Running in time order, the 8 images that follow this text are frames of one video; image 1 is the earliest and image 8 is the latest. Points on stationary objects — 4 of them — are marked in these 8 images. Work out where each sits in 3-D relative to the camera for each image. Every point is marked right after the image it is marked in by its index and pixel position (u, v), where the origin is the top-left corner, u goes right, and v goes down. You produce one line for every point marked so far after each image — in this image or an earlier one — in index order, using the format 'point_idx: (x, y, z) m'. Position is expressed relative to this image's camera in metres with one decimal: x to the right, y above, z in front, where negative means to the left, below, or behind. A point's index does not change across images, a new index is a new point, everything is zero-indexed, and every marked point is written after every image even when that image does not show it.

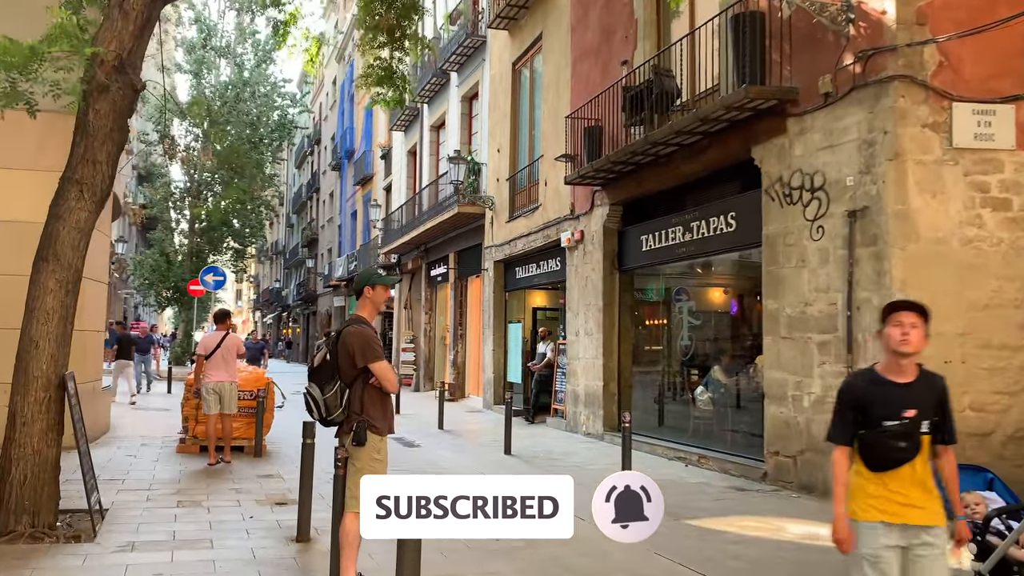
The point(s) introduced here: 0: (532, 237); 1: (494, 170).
0: (+0.3, +0.9, +14.7) m
1: (-0.4, +2.5, +16.8) m
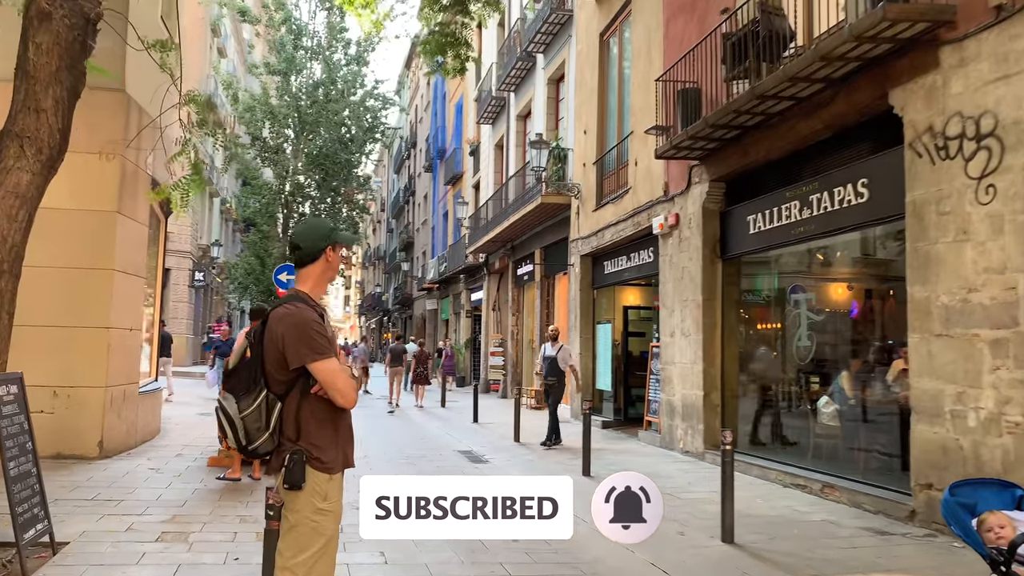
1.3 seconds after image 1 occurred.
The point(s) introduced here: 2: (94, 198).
0: (+1.7, +1.0, +13.0) m
1: (+1.3, +2.6, +15.3) m
2: (-4.3, +0.9, +8.3) m
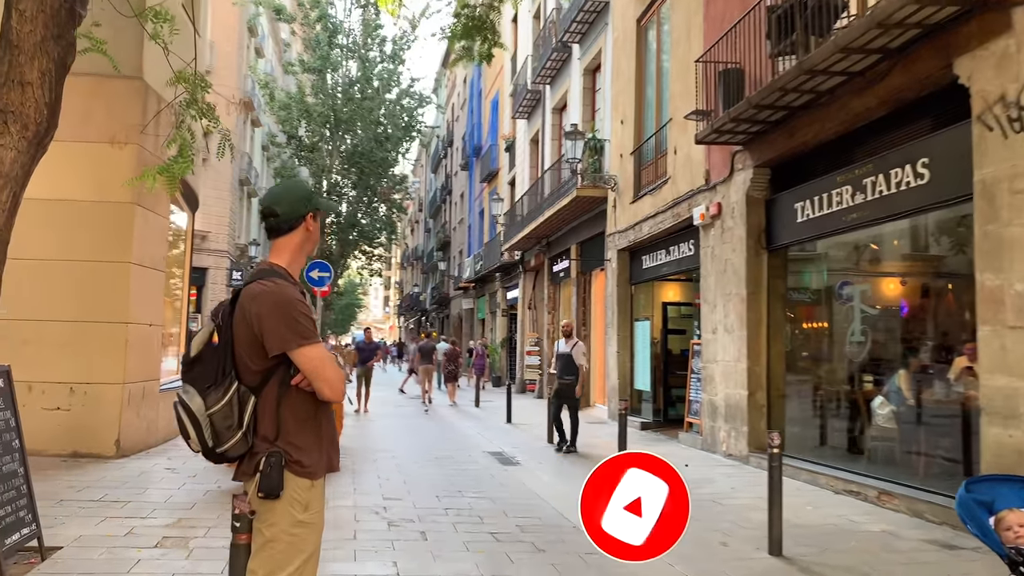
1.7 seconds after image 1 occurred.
0: (+2.3, +1.1, +12.5) m
1: (+1.9, +2.6, +14.8) m
2: (-4.0, +1.0, +8.1) m
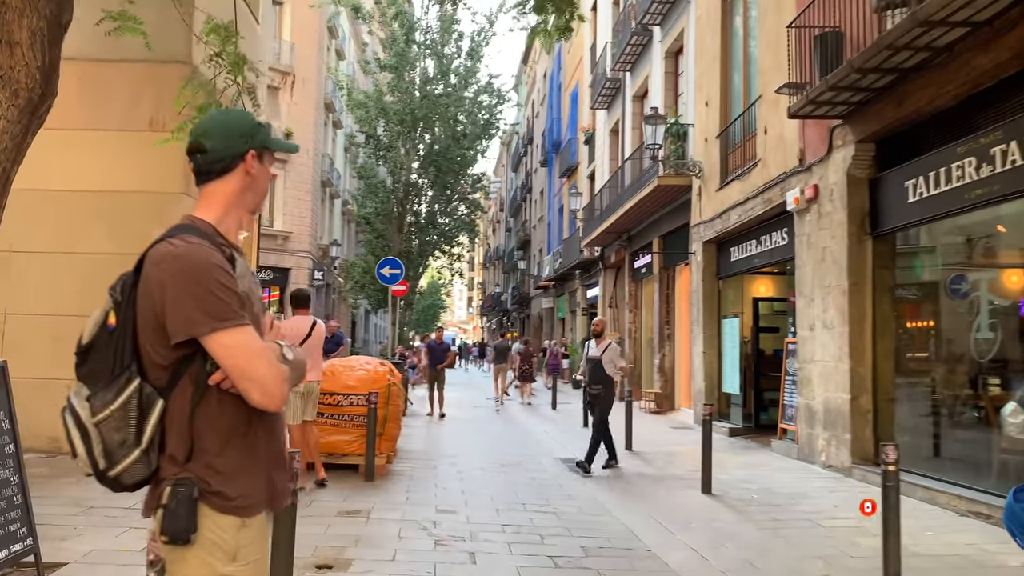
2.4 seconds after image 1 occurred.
0: (+3.3, +1.2, +11.4) m
1: (+3.2, +2.7, +13.8) m
2: (-3.4, +1.1, +7.8) m
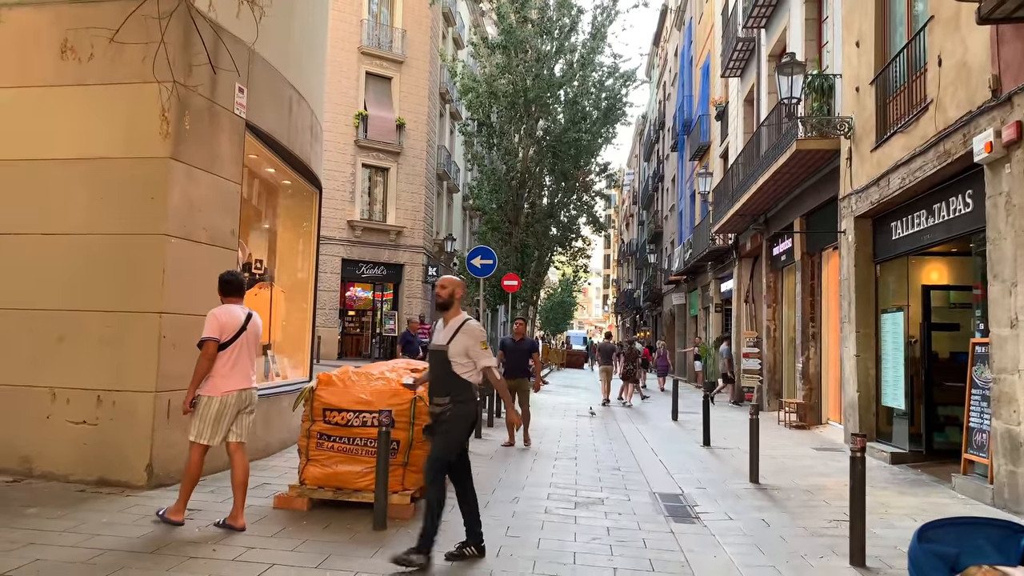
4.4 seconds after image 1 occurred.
0: (+4.4, +1.4, +8.8) m
1: (+4.7, +2.9, +11.0) m
2: (-2.9, +1.2, +6.3) m
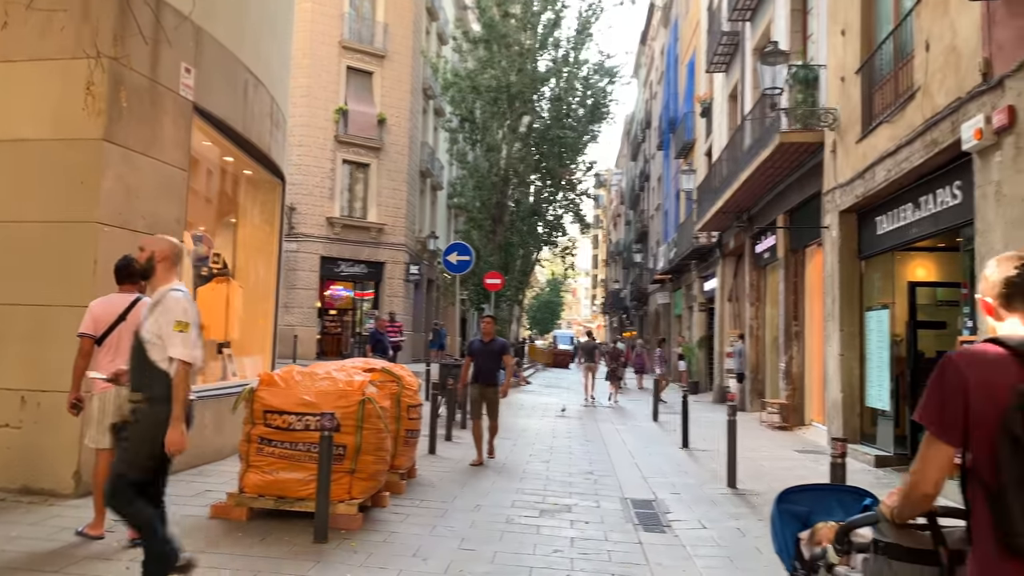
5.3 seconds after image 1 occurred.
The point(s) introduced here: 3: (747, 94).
0: (+4.0, +1.4, +8.4) m
1: (+4.3, +2.9, +10.7) m
2: (-3.2, +1.2, +5.8) m
3: (+4.7, +3.9, +16.0) m
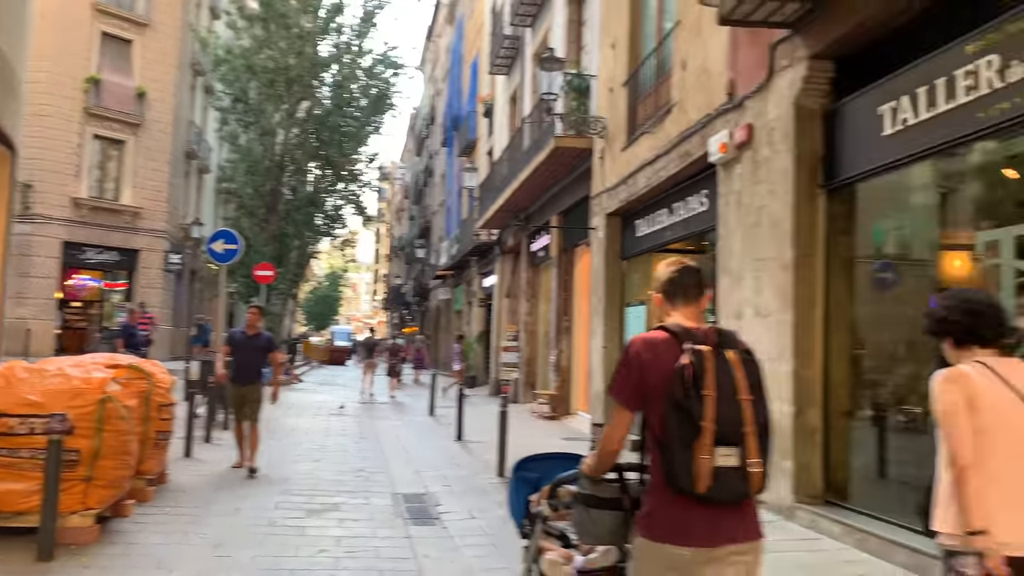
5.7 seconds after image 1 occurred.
0: (+1.6, +1.4, +9.1) m
1: (+1.3, +3.0, +11.3) m
2: (-4.6, +1.3, +4.7) m
3: (+0.3, +3.9, +16.6) m
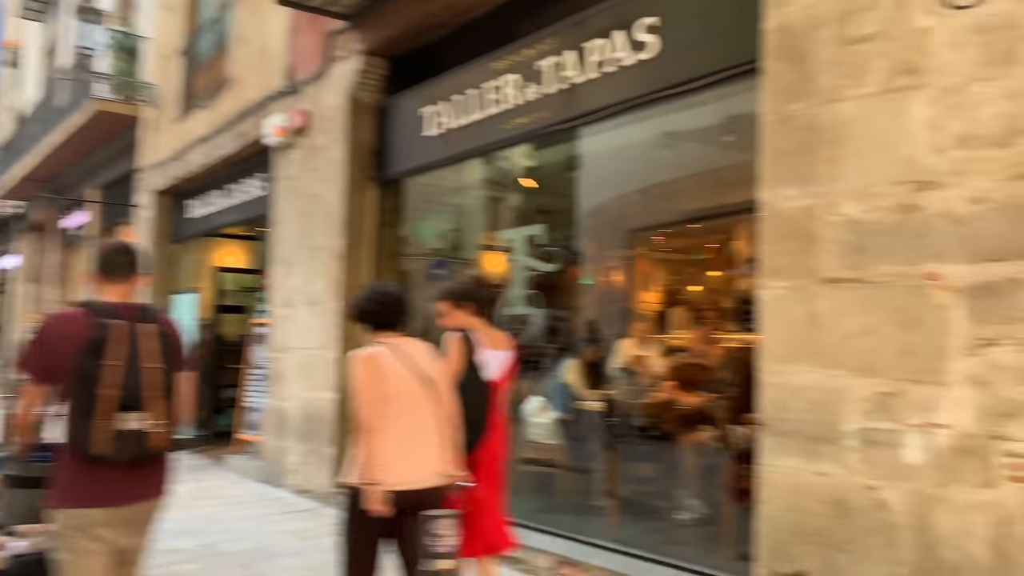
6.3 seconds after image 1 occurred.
0: (-3.2, +1.6, +8.5) m
1: (-4.5, +3.2, +10.3) m
2: (-6.4, +1.6, +1.6) m
3: (-8.0, +4.2, +14.3) m
